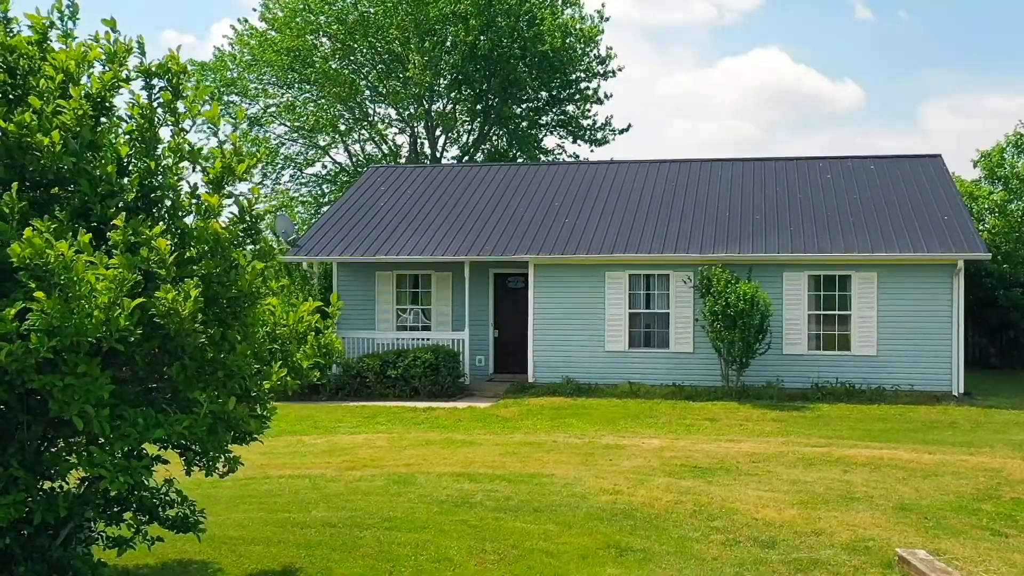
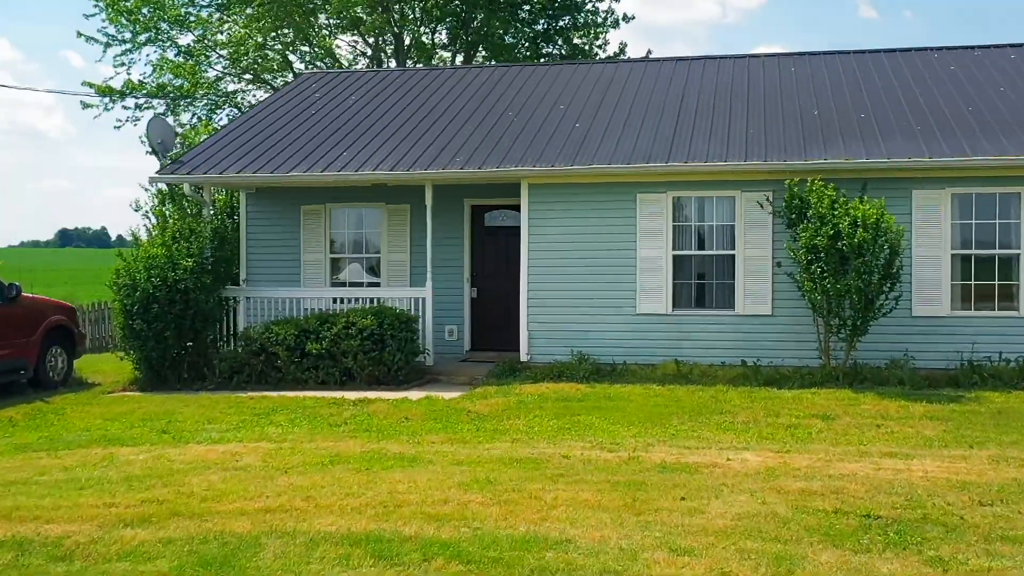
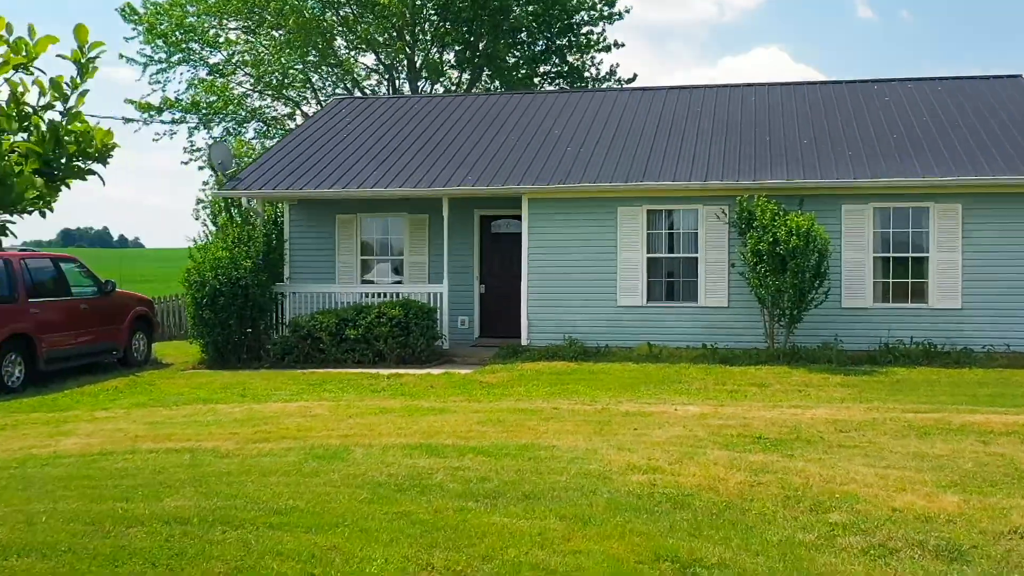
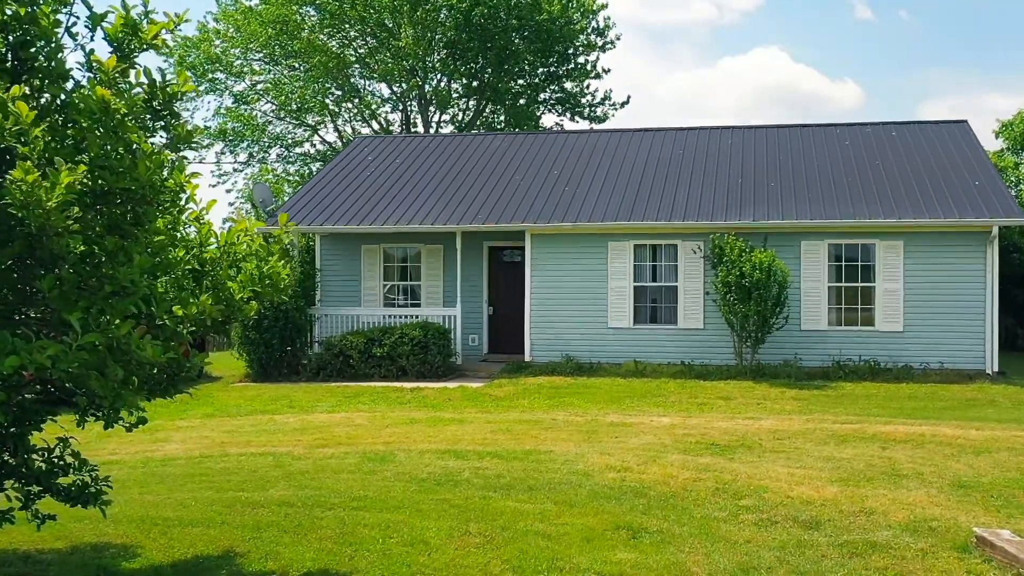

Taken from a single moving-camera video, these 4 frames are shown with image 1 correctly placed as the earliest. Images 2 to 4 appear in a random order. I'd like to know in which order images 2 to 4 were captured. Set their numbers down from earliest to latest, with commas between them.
4, 3, 2
